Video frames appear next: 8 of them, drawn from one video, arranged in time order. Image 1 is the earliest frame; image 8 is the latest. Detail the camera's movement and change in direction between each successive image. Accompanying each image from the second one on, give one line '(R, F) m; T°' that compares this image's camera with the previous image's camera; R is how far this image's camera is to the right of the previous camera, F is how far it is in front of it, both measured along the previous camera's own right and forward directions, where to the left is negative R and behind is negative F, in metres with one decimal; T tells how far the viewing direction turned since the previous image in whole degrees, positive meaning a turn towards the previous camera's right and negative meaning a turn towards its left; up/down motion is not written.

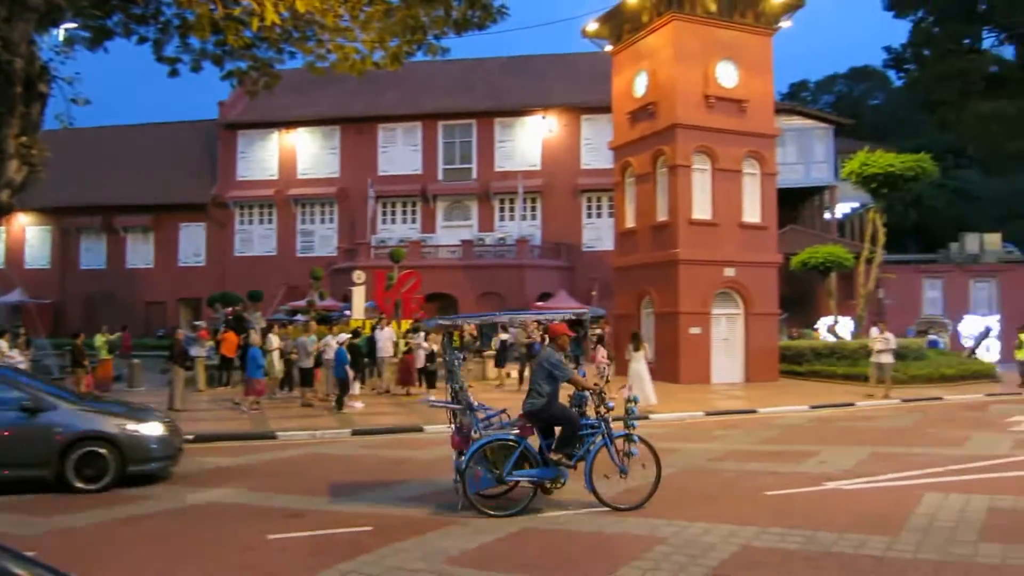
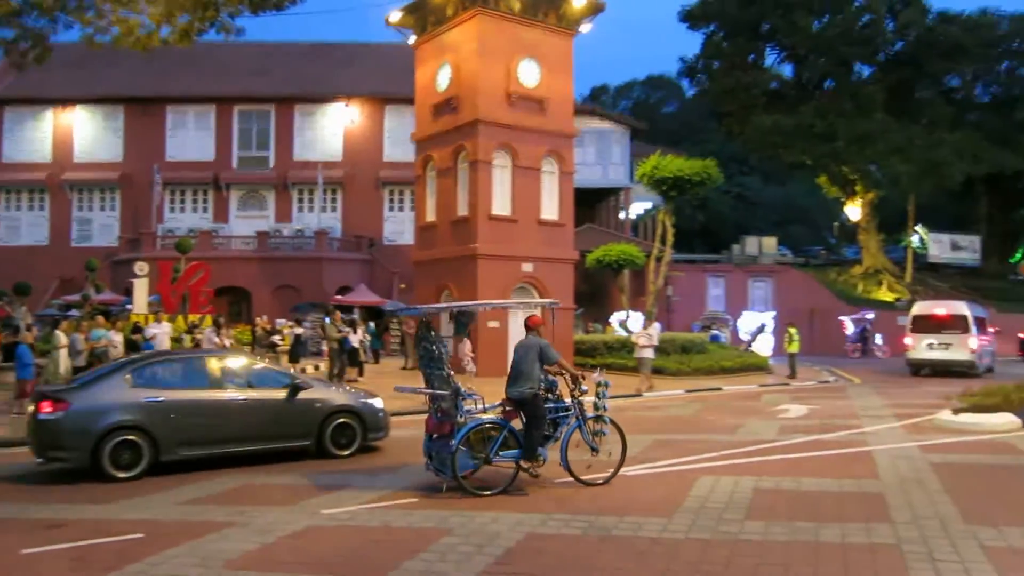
(+0.3, +0.2) m; +12°
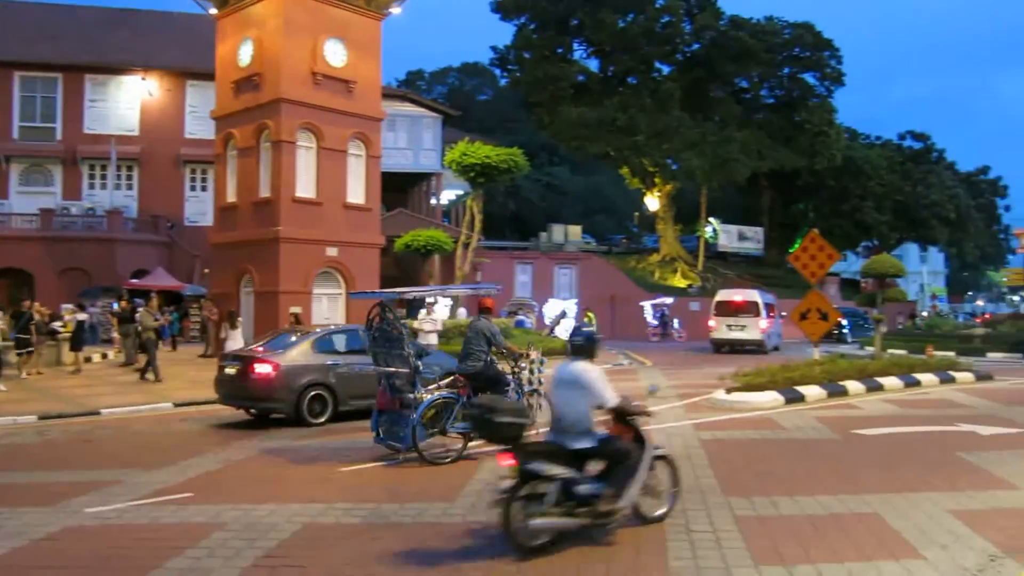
(+0.3, 0.0) m; +11°
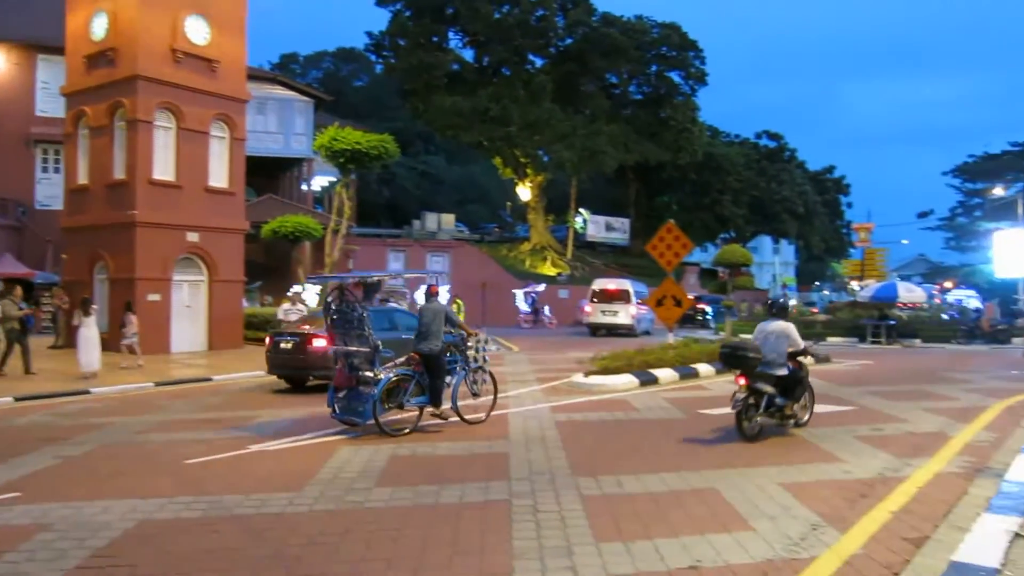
(+0.2, 0.0) m; +8°
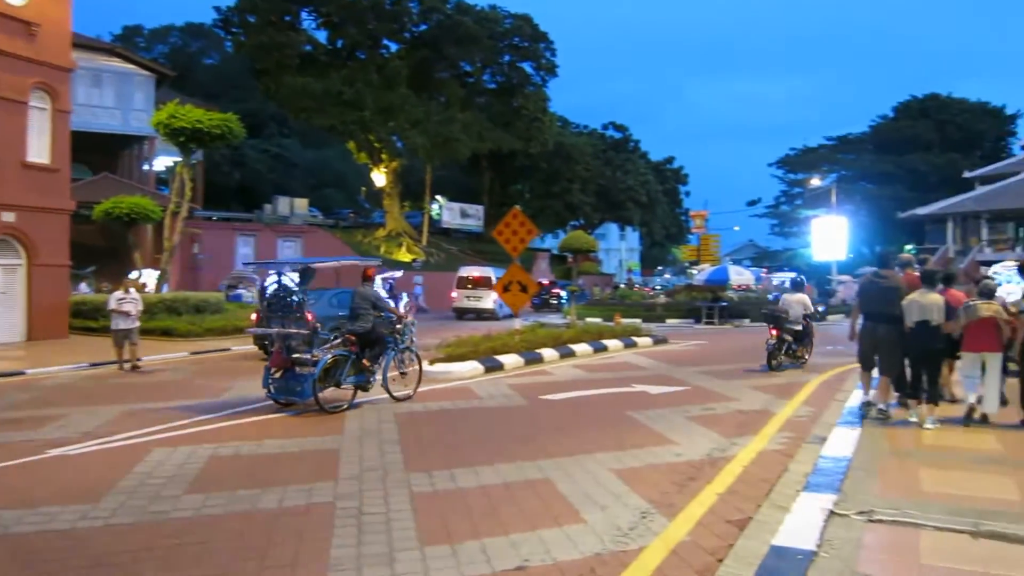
(+0.2, +0.3) m; +9°
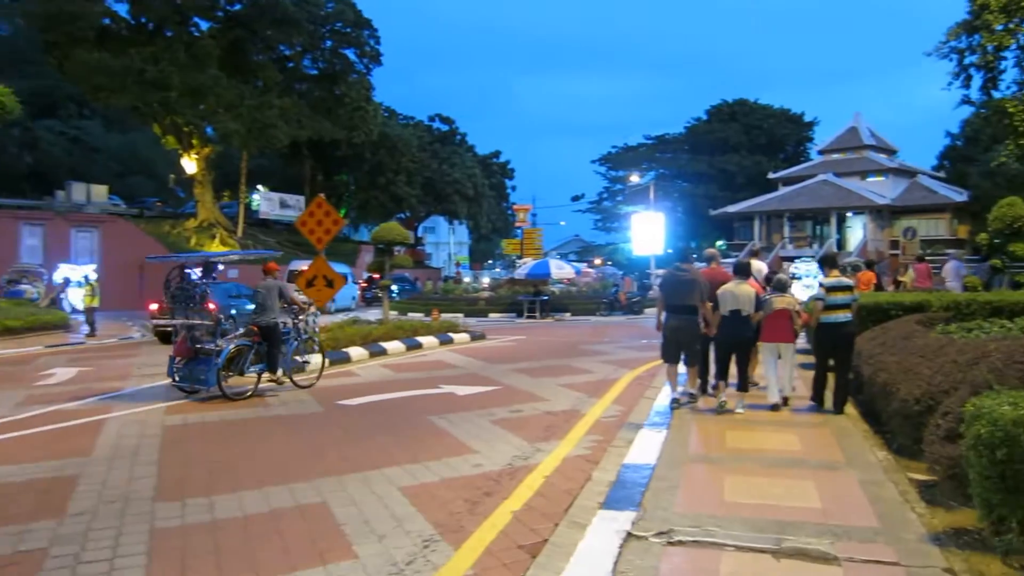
(+0.4, +0.8) m; +11°
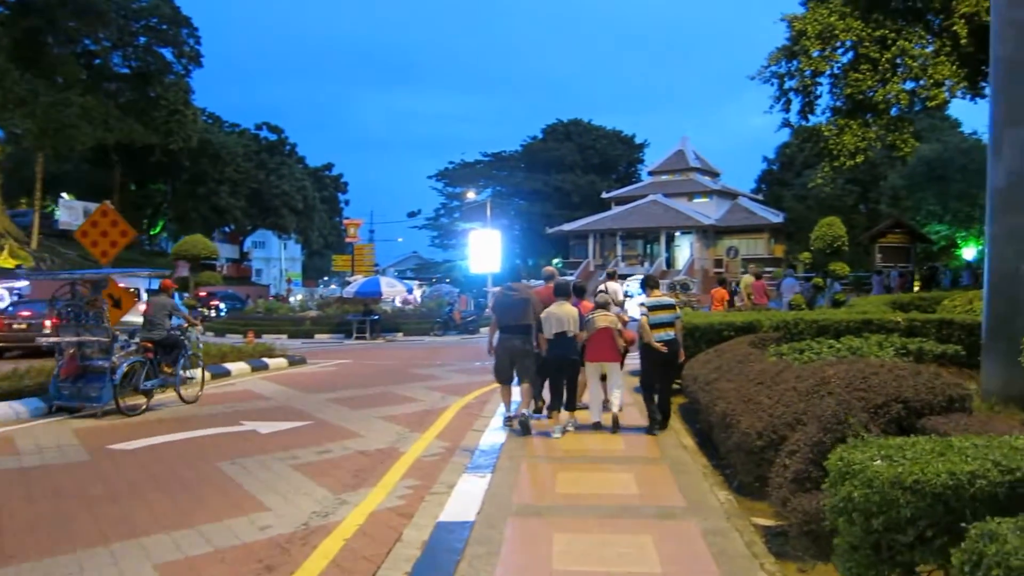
(+0.3, +1.1) m; +10°
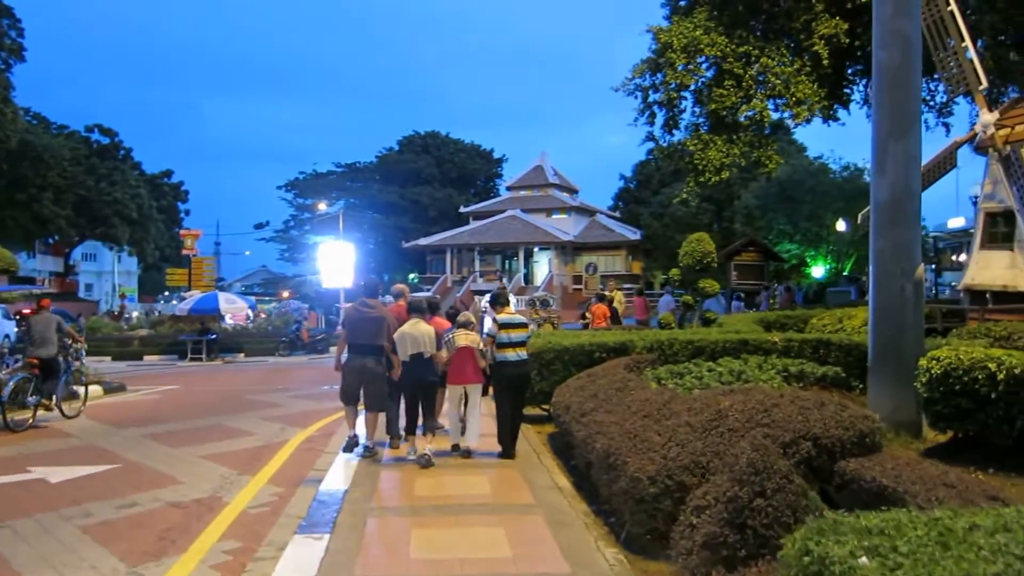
(+0.1, +1.2) m; +9°
